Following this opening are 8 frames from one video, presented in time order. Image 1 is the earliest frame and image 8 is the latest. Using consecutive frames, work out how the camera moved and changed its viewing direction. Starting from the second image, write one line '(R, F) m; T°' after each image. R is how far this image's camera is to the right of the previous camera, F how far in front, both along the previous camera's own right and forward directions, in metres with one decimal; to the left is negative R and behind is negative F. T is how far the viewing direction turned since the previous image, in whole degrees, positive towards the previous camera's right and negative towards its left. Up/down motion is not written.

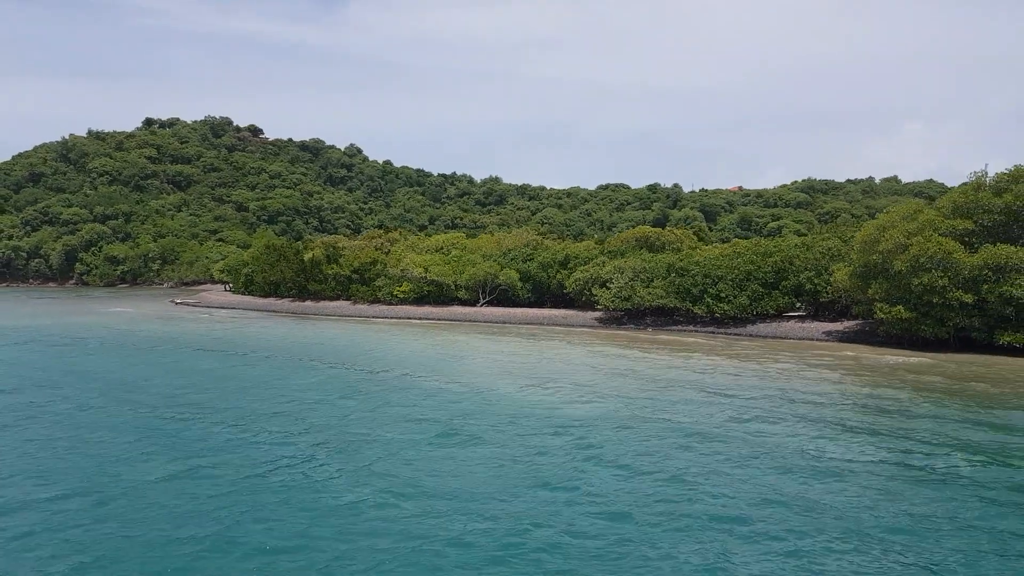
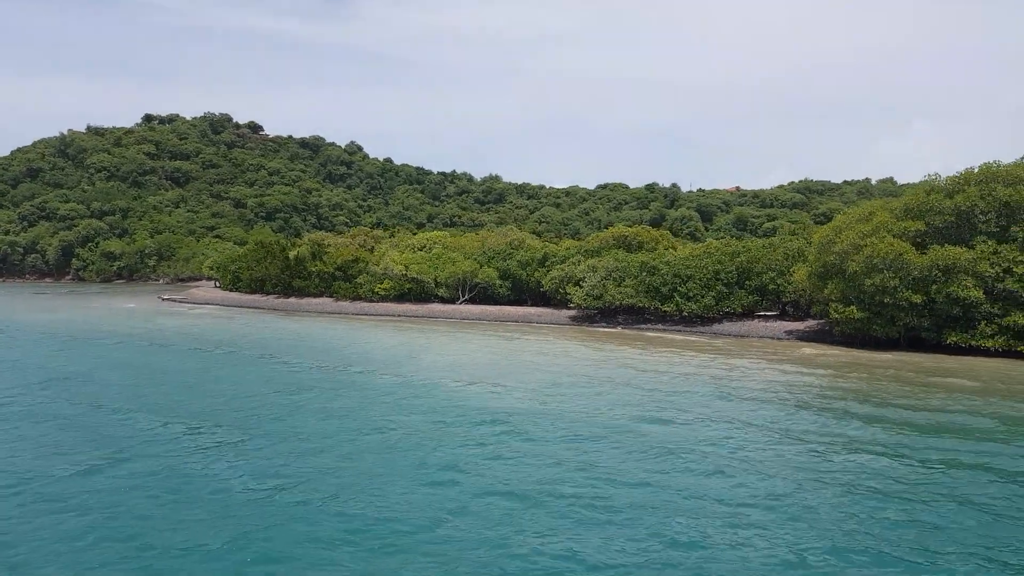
(+1.8, -0.6) m; 0°
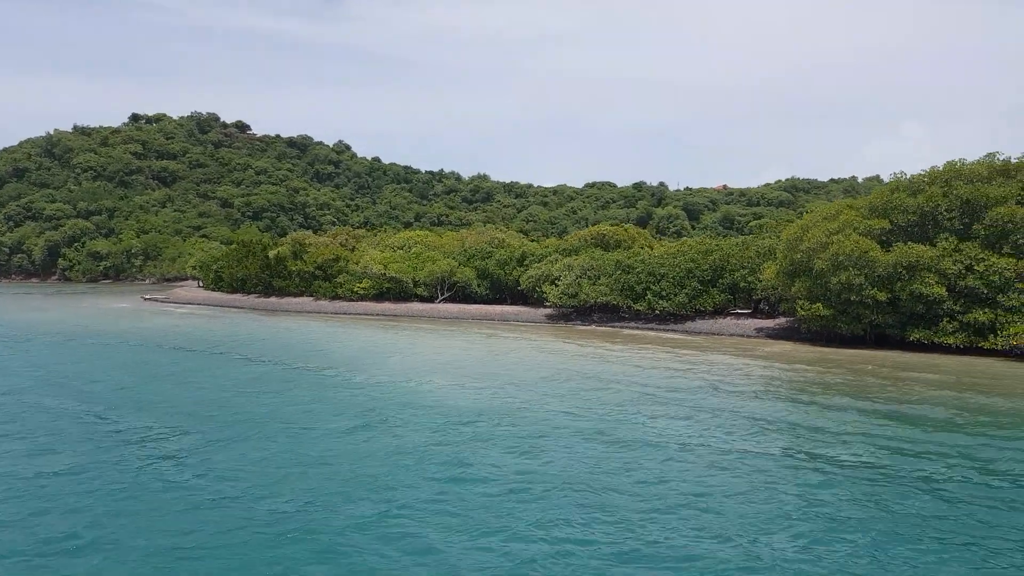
(+1.0, 0.0) m; +1°
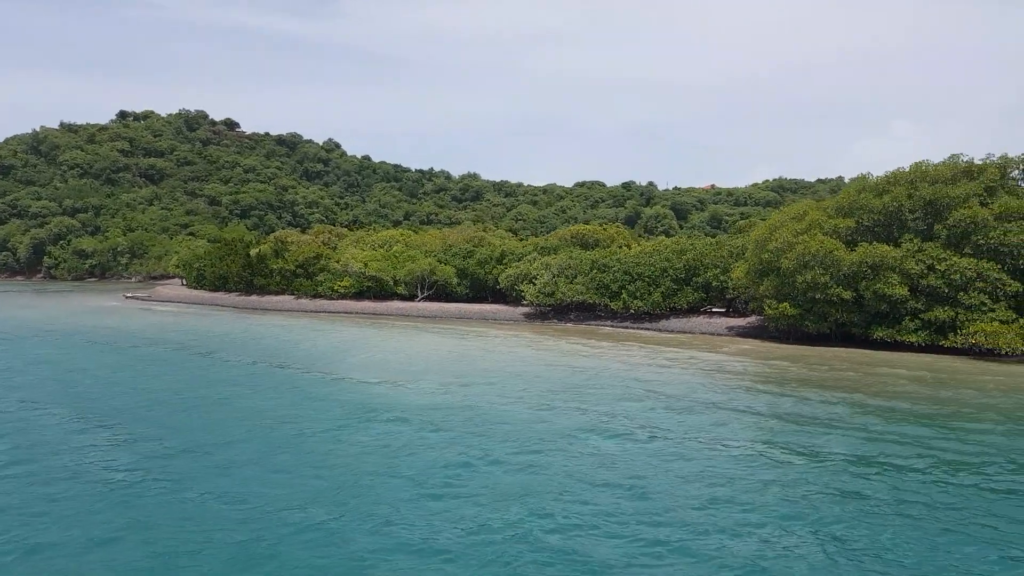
(+0.9, -0.2) m; +1°
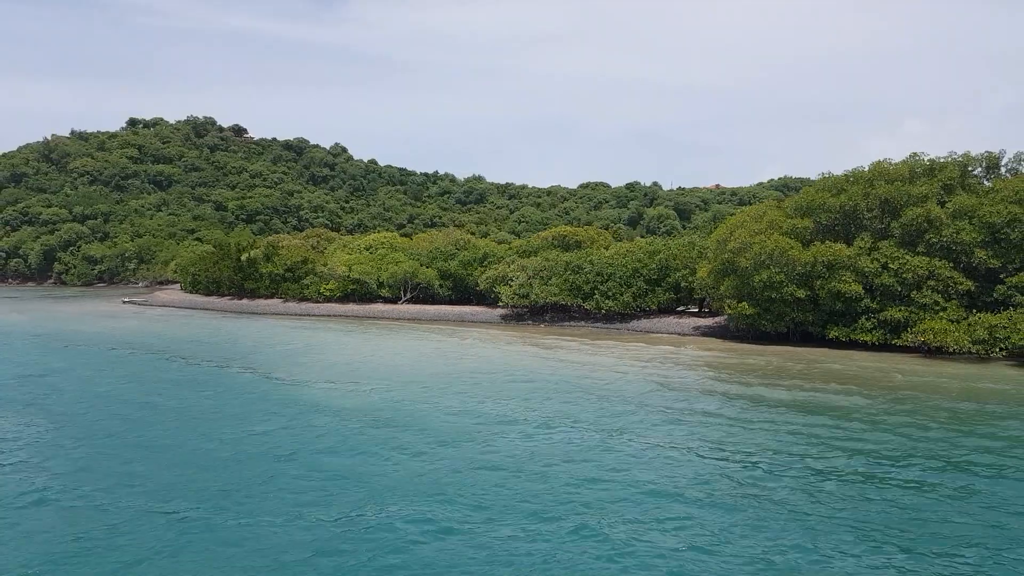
(+2.3, -0.2) m; -1°
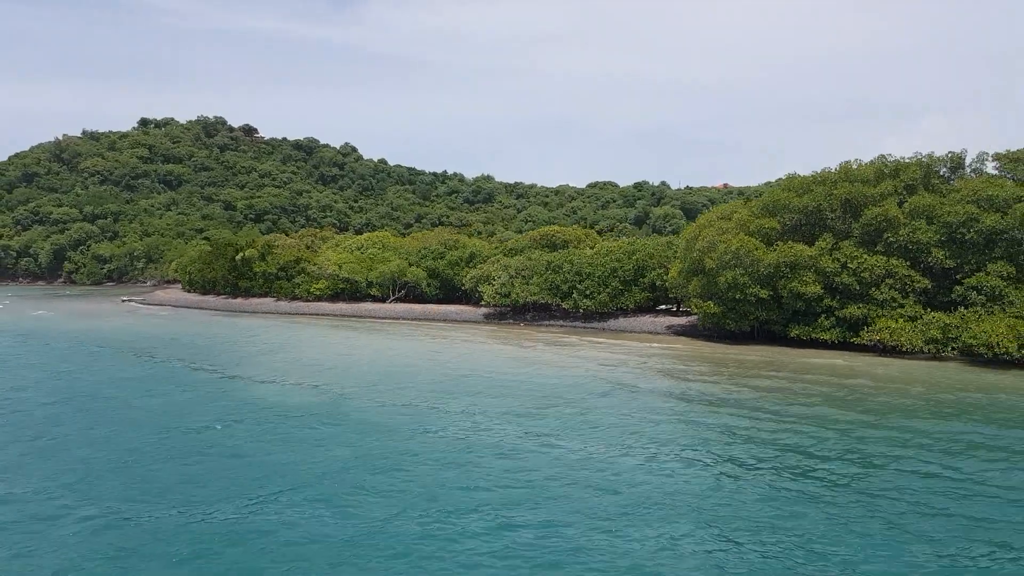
(+2.0, -0.3) m; -1°
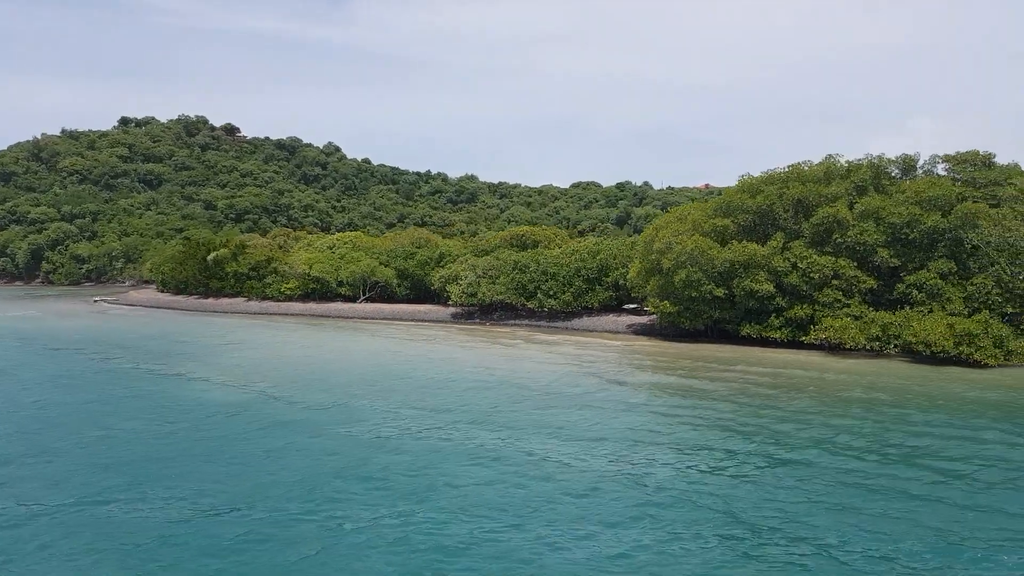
(+1.3, -0.1) m; +1°
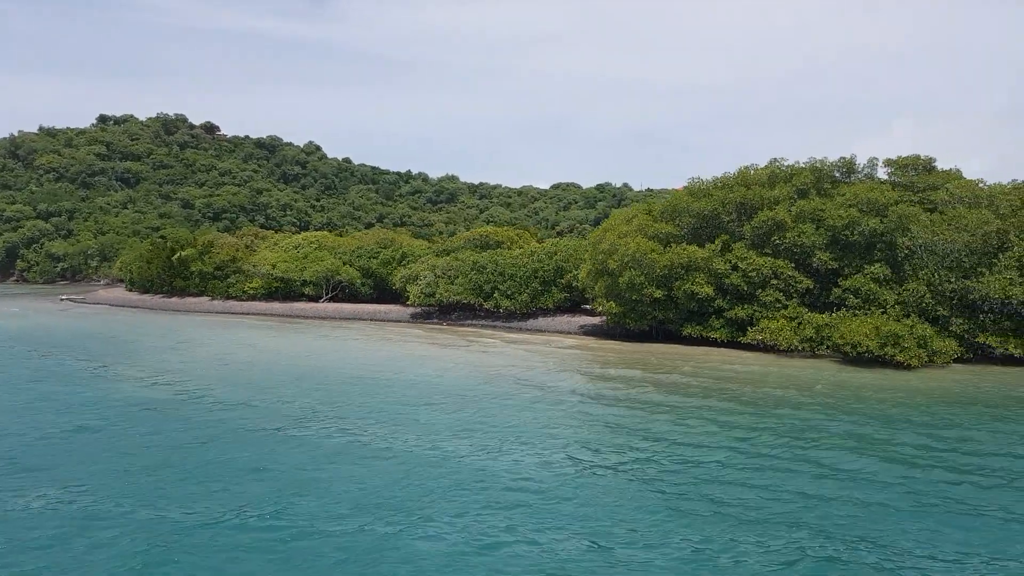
(+1.6, -0.1) m; +2°
